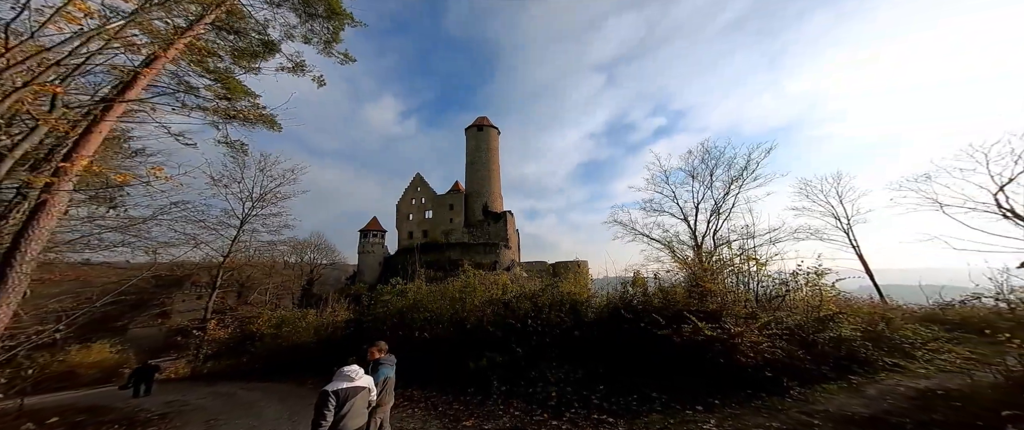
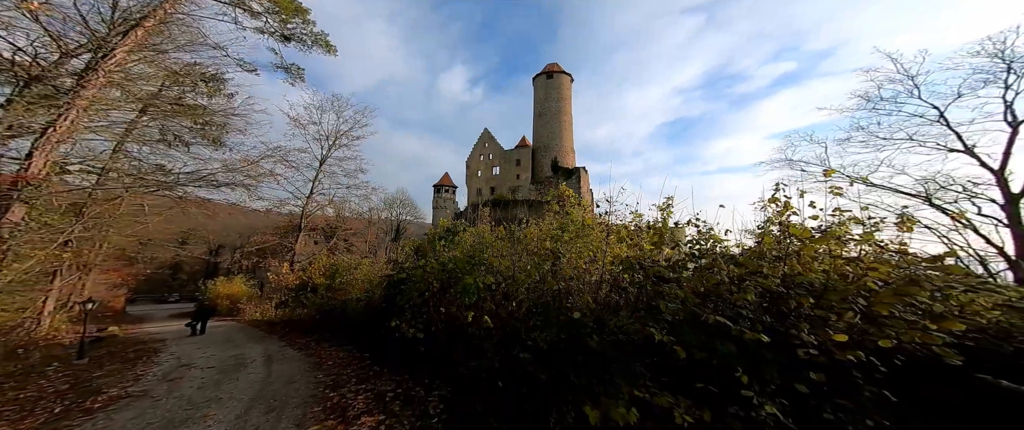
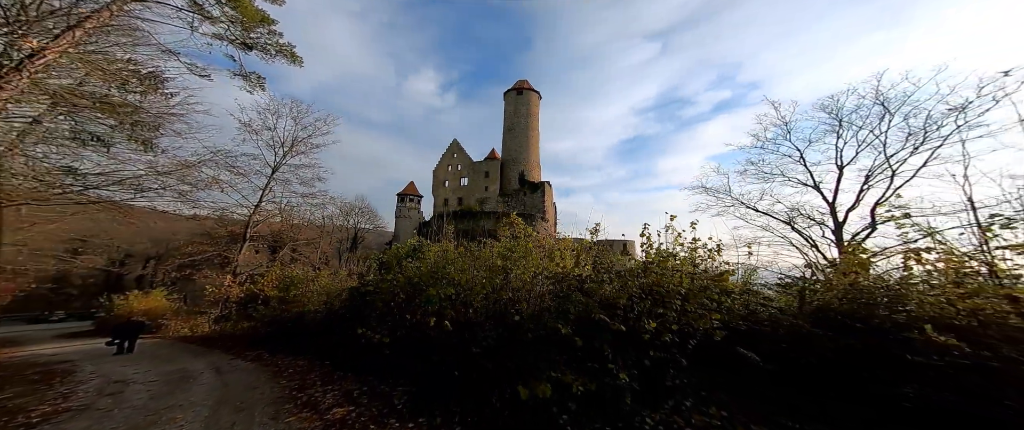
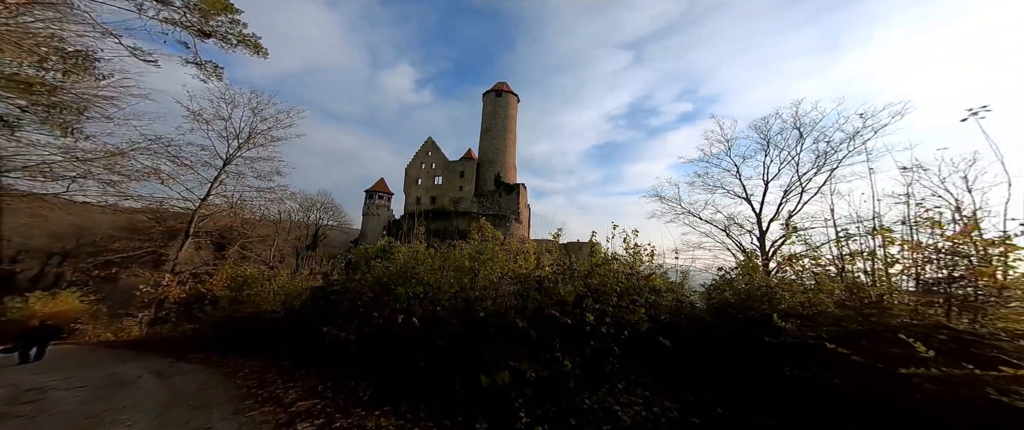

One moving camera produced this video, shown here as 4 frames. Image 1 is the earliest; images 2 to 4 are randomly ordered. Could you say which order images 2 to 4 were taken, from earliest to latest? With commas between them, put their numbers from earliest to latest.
4, 3, 2
